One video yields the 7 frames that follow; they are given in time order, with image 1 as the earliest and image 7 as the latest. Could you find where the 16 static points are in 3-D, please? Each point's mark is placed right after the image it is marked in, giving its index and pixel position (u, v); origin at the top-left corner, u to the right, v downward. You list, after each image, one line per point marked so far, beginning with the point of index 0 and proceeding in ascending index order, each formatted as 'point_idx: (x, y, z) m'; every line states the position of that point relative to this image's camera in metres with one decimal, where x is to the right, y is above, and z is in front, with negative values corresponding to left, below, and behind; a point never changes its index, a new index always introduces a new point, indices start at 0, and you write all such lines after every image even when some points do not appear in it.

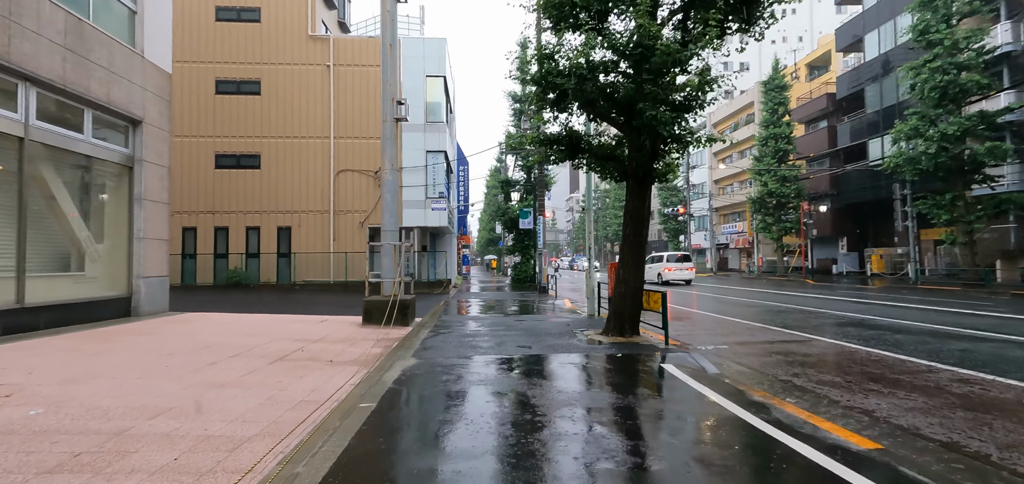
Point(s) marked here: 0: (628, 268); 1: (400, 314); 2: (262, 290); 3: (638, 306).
0: (+2.2, -0.5, +8.4) m
1: (-2.5, -1.6, +10.0) m
2: (-10.8, -2.1, +19.5) m
3: (+2.4, -1.2, +8.5) m
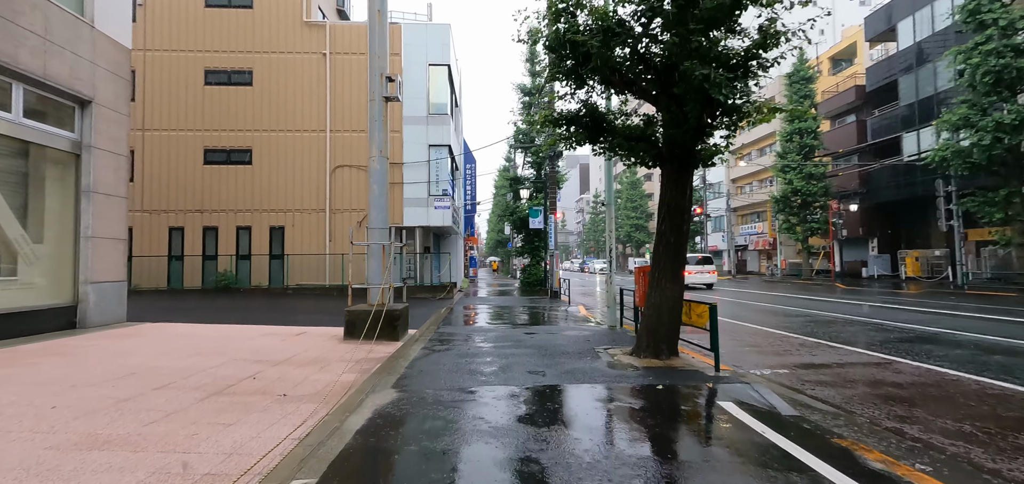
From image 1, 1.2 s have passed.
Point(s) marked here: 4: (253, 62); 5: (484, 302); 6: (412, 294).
0: (+2.3, -0.5, +6.8) m
1: (-2.3, -1.6, +8.4) m
2: (-10.4, -2.1, +18.1) m
3: (+2.5, -1.2, +6.8) m
4: (-11.3, +7.8, +19.6) m
5: (-1.2, -2.4, +18.1) m
6: (-4.3, -2.3, +19.5) m
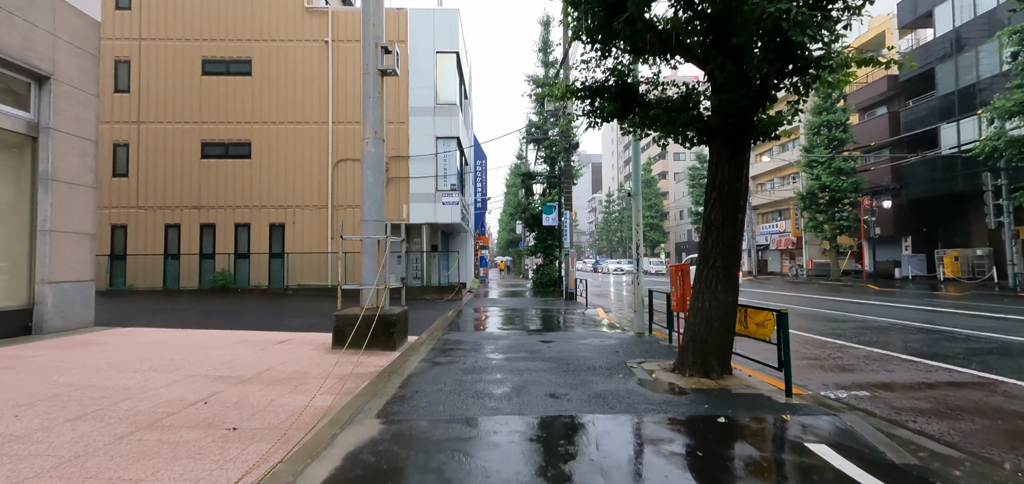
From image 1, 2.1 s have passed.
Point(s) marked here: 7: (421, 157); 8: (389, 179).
0: (+2.5, -0.4, +5.5) m
1: (-2.1, -1.5, +7.3) m
2: (-10.0, -2.1, +17.2) m
3: (+2.7, -1.1, +5.6) m
4: (-10.8, +7.9, +18.7) m
5: (-0.7, -2.4, +16.9) m
6: (-3.8, -2.2, +18.4) m
7: (-3.9, +3.6, +19.0) m
8: (-5.2, +2.7, +18.9) m
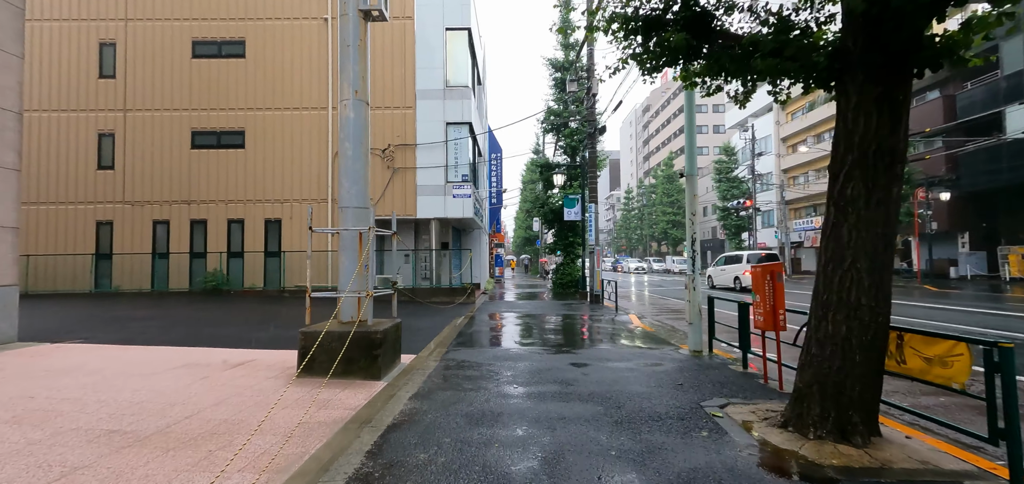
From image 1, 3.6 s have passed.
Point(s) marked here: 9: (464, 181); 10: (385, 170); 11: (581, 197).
0: (+2.7, -0.3, +3.6) m
1: (-1.8, -1.4, +5.5) m
2: (-9.3, -2.0, +15.6) m
3: (+2.9, -1.0, +3.6) m
4: (-10.1, +8.0, +17.1) m
5: (-0.1, -2.2, +15.0) m
6: (-3.1, -2.1, +16.6) m
7: (-3.2, +3.7, +17.3) m
8: (-4.5, +2.8, +17.2) m
9: (-1.8, +2.3, +17.3) m
10: (-4.8, +2.8, +17.2) m
11: (+3.0, +2.0, +19.7) m
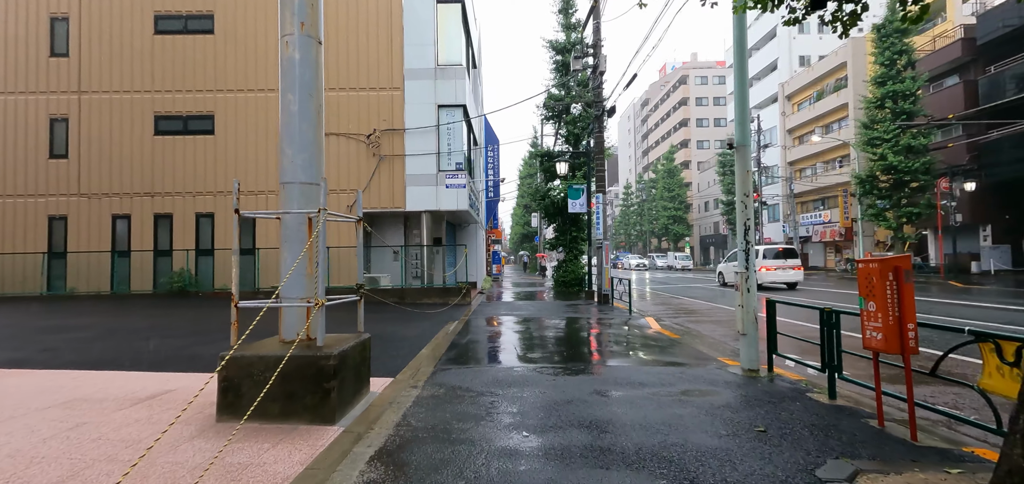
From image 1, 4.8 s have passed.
0: (+2.8, -0.2, +2.0) m
1: (-1.7, -1.3, +3.9) m
2: (-9.3, -1.8, +14.0) m
3: (+3.0, -0.9, +2.0) m
4: (-10.2, +8.1, +15.4) m
5: (-0.1, -2.1, +13.4) m
6: (-3.1, -1.9, +15.0) m
7: (-3.2, +3.9, +15.6) m
8: (-4.5, +2.9, +15.5) m
9: (-1.9, +2.5, +15.6) m
10: (-4.9, +2.9, +15.6) m
11: (+3.0, +2.2, +18.1) m
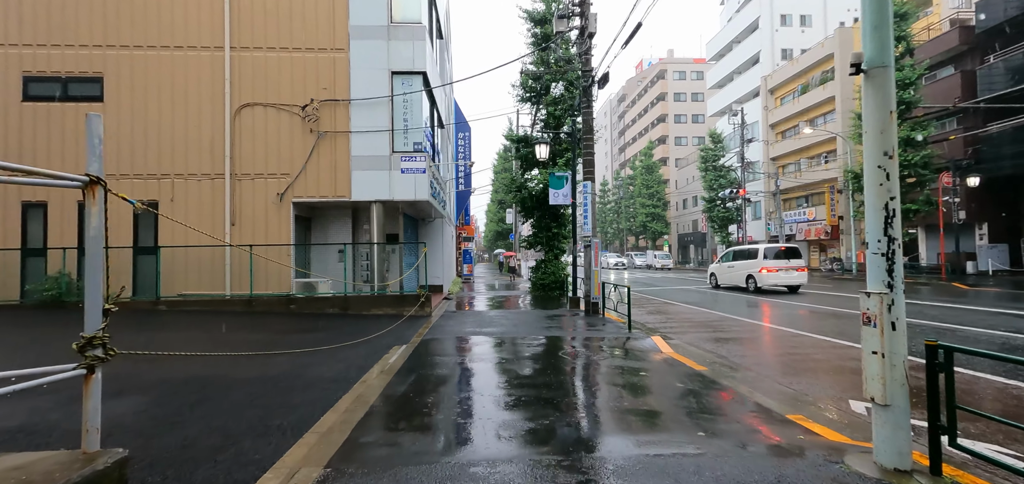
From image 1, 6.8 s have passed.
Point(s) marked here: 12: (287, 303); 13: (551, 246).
0: (+2.7, -0.2, -0.5) m
1: (-1.9, -1.3, +1.1) m
2: (-10.1, -1.7, +10.8) m
3: (+2.9, -0.9, -0.5) m
4: (-11.0, +8.2, +12.1) m
5: (-0.8, -2.0, +10.7) m
6: (-4.0, -1.9, +12.1) m
7: (-4.1, +4.0, +12.7) m
8: (-5.3, +3.0, +12.6) m
9: (-2.7, +2.6, +12.8) m
10: (-5.7, +3.0, +12.6) m
11: (+2.0, +2.3, +15.6) m
12: (-5.9, -1.6, +11.9) m
13: (+1.6, -0.1, +18.0) m
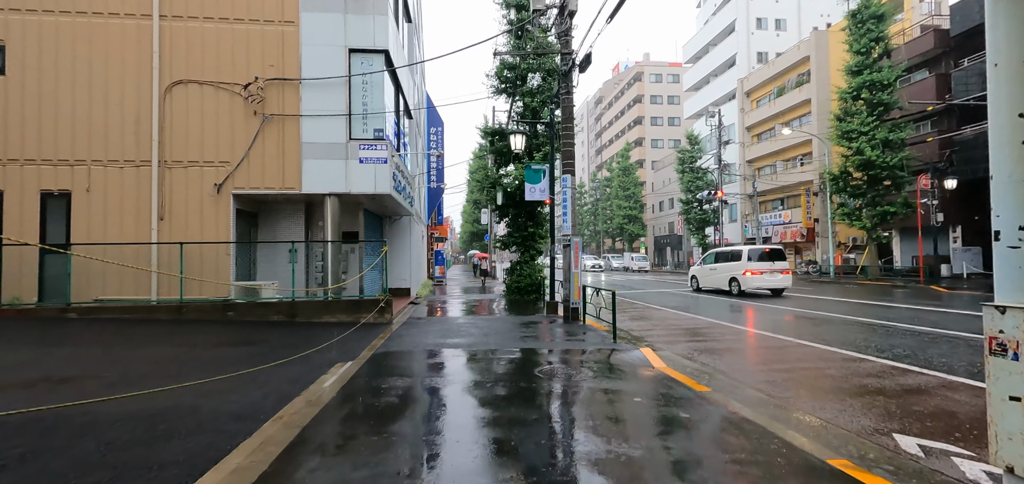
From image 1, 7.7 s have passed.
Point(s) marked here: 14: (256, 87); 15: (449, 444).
0: (+2.6, -0.1, -1.6) m
1: (-2.1, -1.2, -0.2) m
2: (-10.7, -1.7, +9.0) m
3: (+2.8, -0.8, -1.6) m
4: (-11.6, +8.3, +10.3) m
5: (-1.5, -2.0, +9.4) m
6: (-4.7, -1.8, +10.7) m
7: (-4.8, +4.0, +11.3) m
8: (-6.0, +3.1, +11.1) m
9: (-3.4, +2.6, +11.5) m
10: (-6.4, +3.1, +11.1) m
11: (+1.1, +2.3, +14.5) m
12: (-6.6, -1.5, +10.4) m
13: (+0.6, -0.1, +16.9) m
14: (-6.3, +3.8, +11.0) m
15: (-0.6, -1.8, +4.0) m
